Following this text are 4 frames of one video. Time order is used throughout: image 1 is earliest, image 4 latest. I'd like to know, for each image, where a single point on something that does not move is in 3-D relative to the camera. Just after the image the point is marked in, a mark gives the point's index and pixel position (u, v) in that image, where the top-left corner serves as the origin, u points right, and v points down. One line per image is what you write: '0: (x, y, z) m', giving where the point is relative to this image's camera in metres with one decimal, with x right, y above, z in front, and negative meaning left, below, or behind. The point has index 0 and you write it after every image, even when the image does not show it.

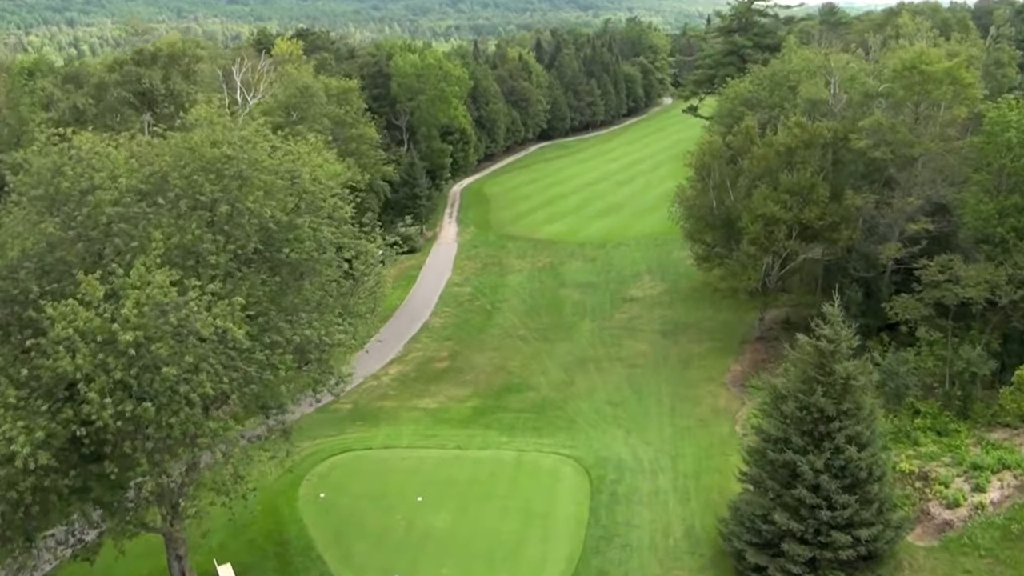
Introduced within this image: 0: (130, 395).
0: (-6.9, -2.0, +17.8) m
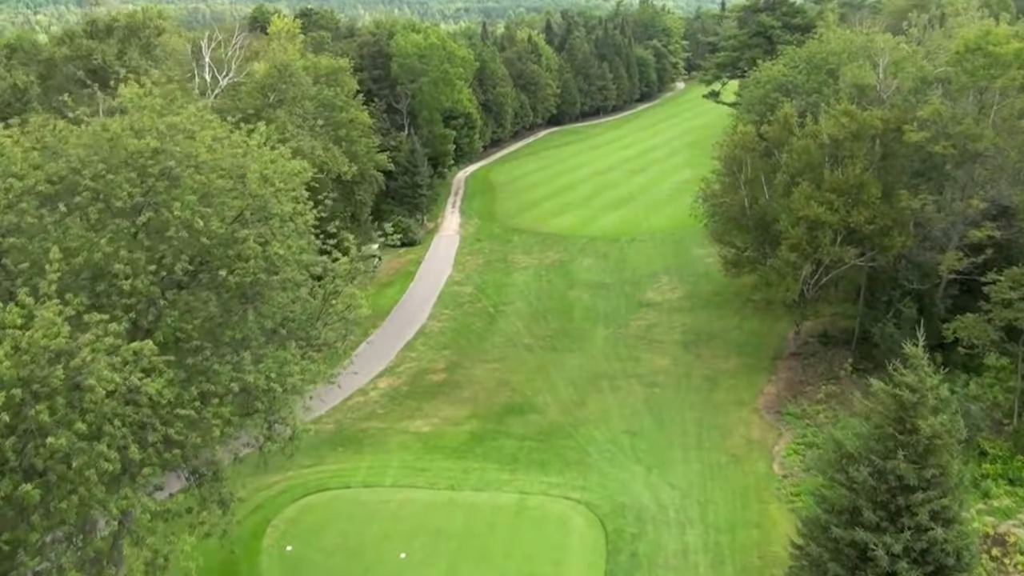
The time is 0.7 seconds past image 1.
0: (-7.0, -2.5, +13.5) m
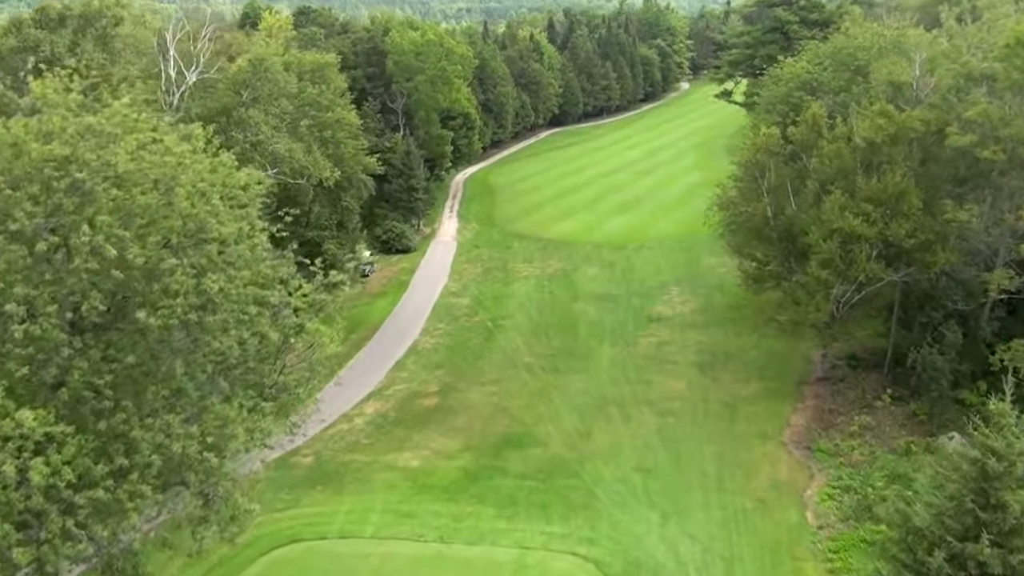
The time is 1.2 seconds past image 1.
0: (-7.0, -3.1, +10.2) m
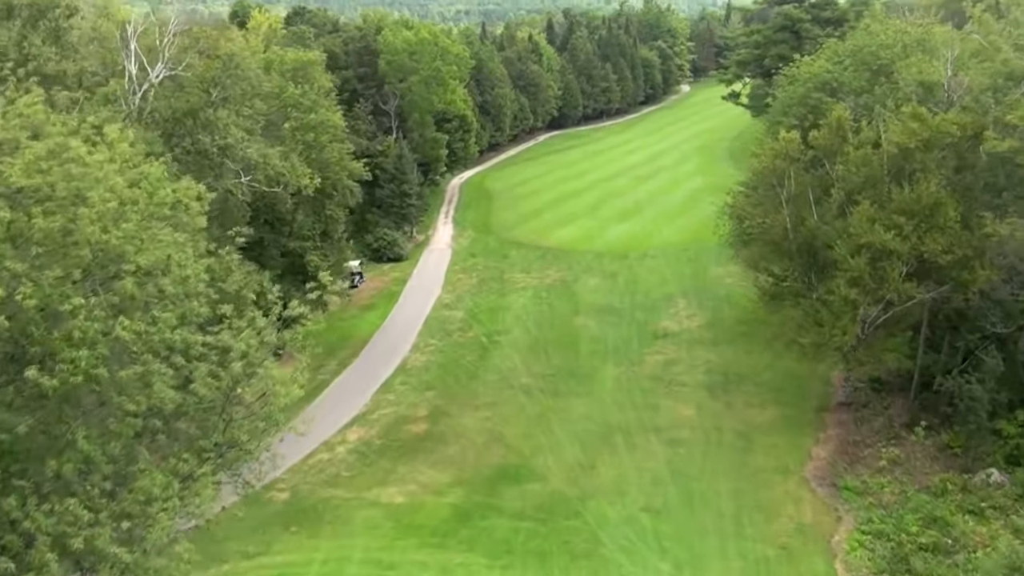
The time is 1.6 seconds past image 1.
0: (-7.1, -3.5, +7.6) m
